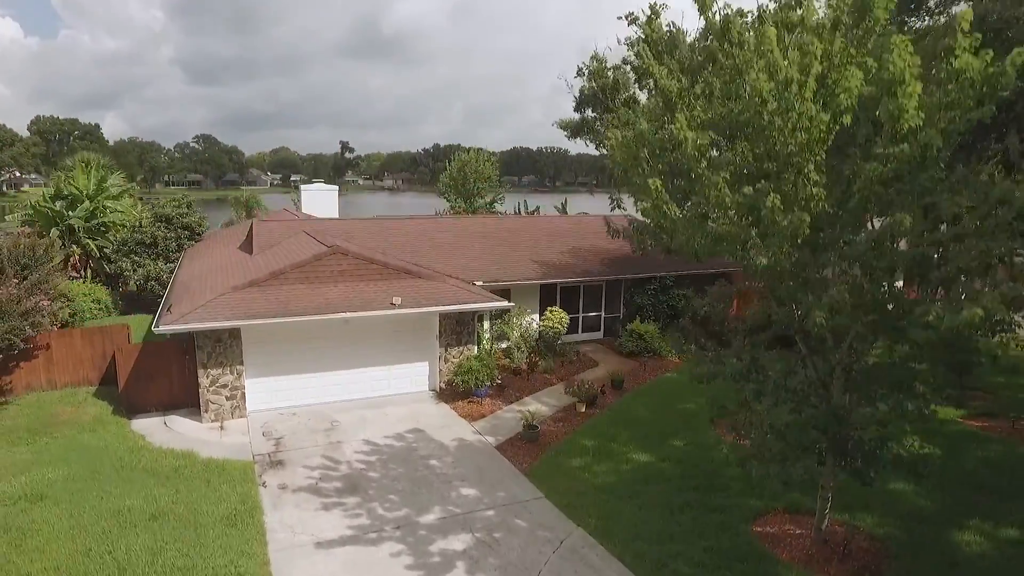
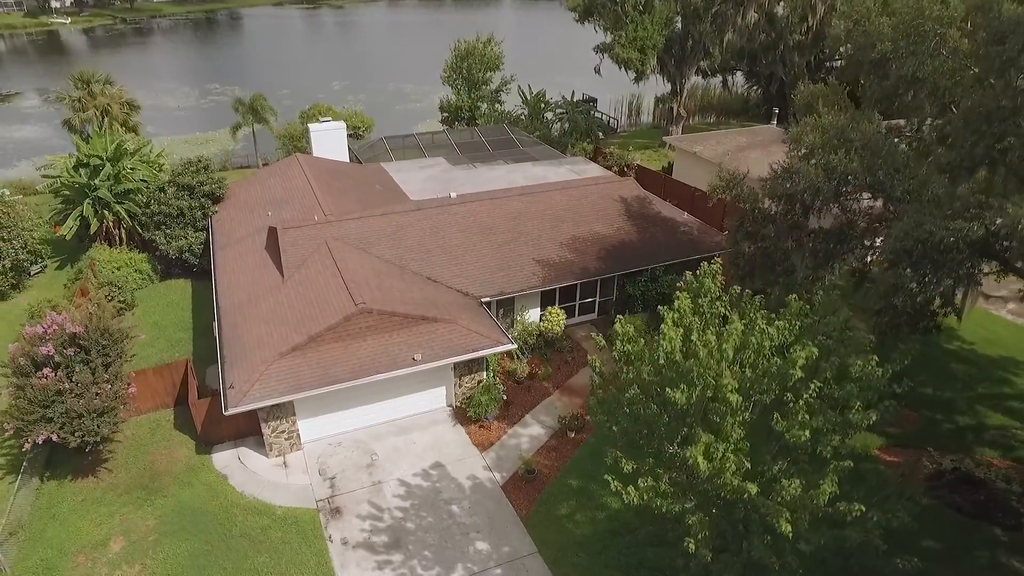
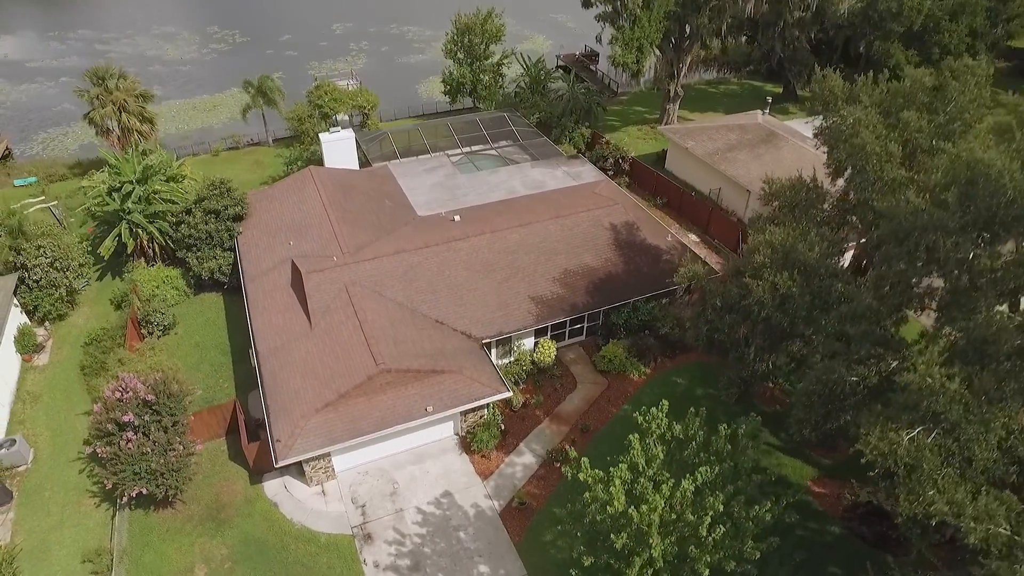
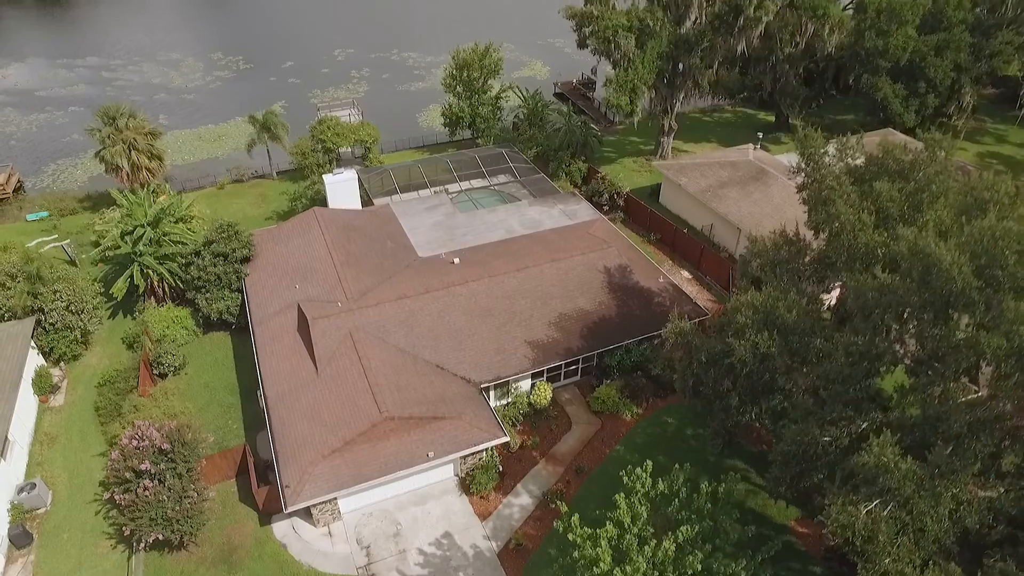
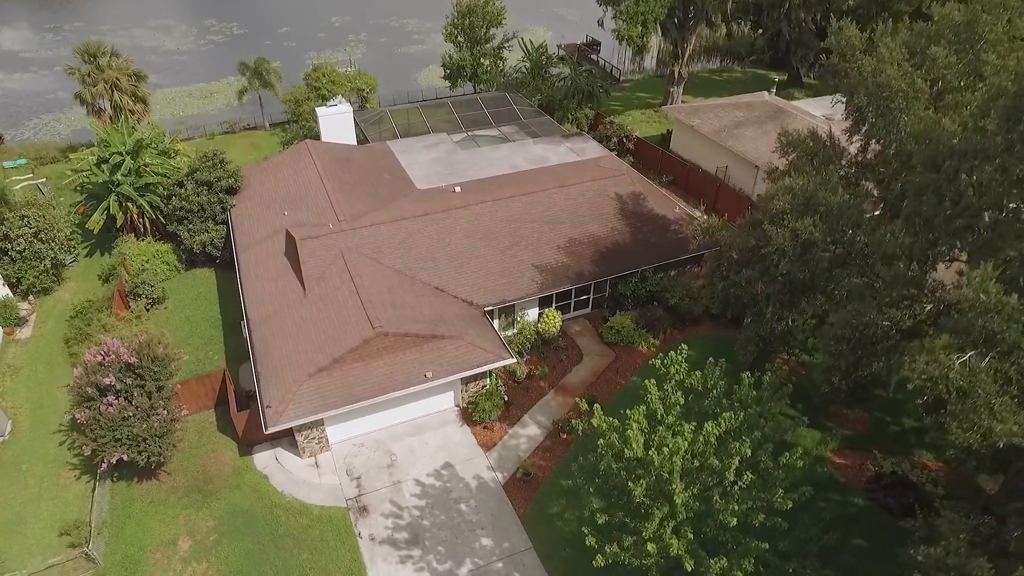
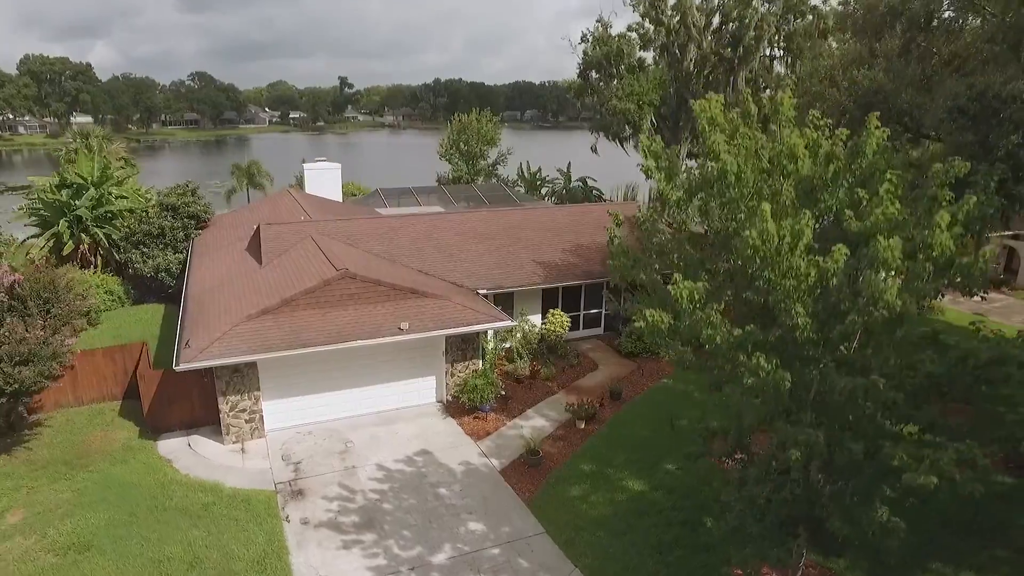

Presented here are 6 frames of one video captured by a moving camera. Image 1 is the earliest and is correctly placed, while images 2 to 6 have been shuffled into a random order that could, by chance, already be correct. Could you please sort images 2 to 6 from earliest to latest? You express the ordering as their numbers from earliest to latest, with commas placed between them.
6, 2, 5, 3, 4
